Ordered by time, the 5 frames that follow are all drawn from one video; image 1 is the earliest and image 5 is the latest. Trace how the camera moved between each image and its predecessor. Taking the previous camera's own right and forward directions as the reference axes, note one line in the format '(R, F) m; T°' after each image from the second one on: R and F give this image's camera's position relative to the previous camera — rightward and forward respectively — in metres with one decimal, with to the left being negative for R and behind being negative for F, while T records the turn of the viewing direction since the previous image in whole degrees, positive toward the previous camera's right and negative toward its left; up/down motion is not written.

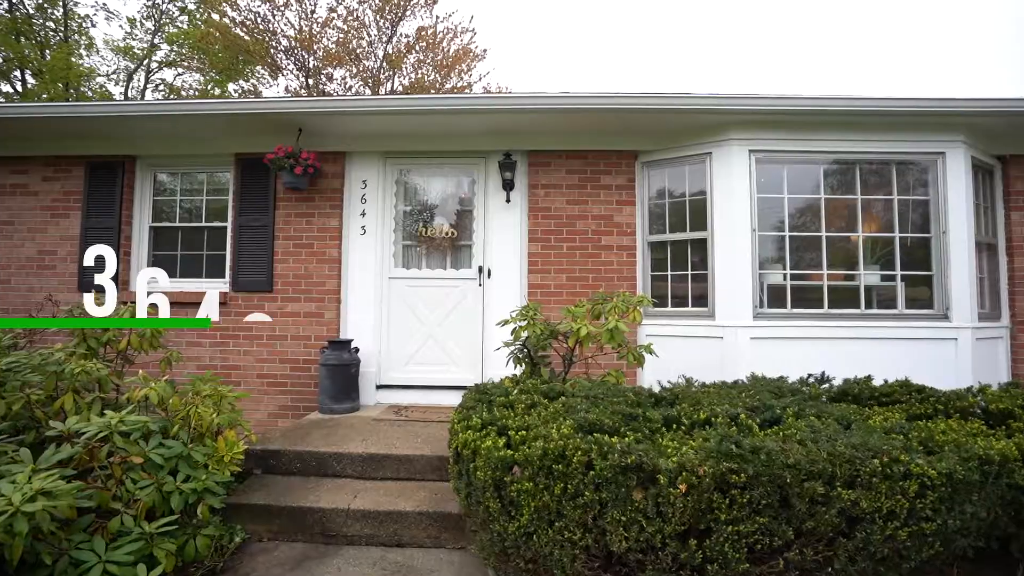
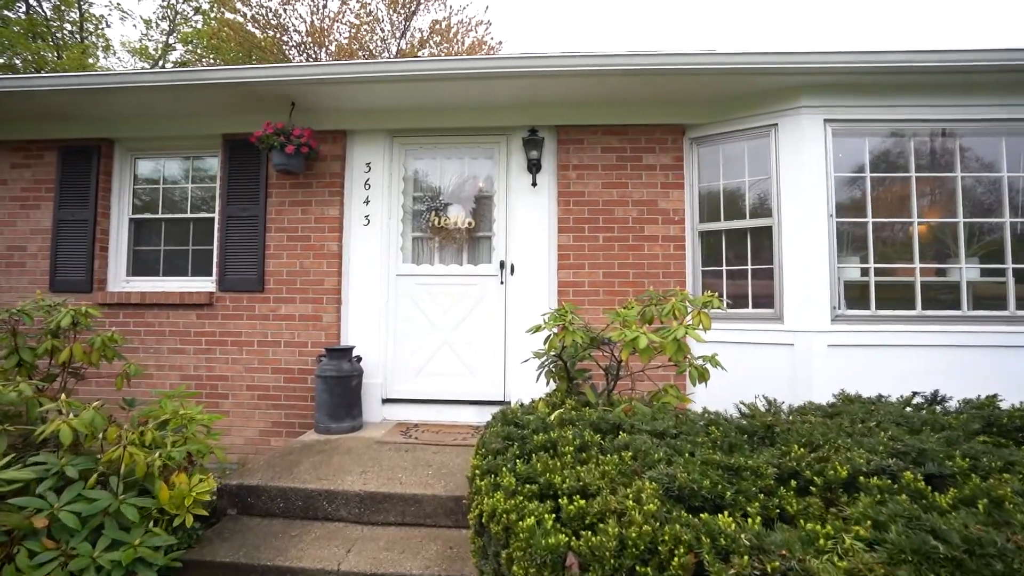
(-0.1, +0.7) m; -2°
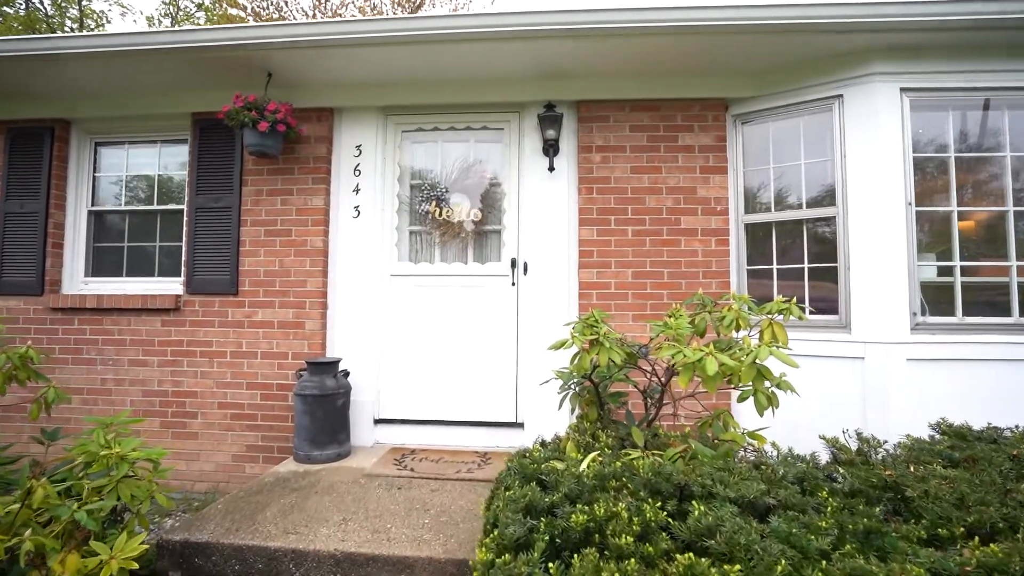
(0.0, +0.6) m; -1°
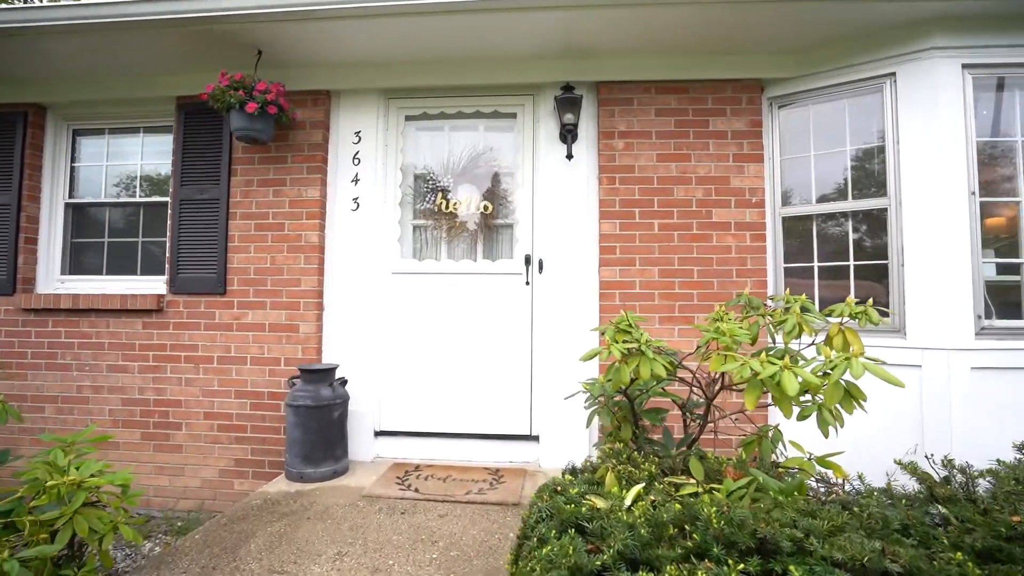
(-0.1, +0.3) m; 0°
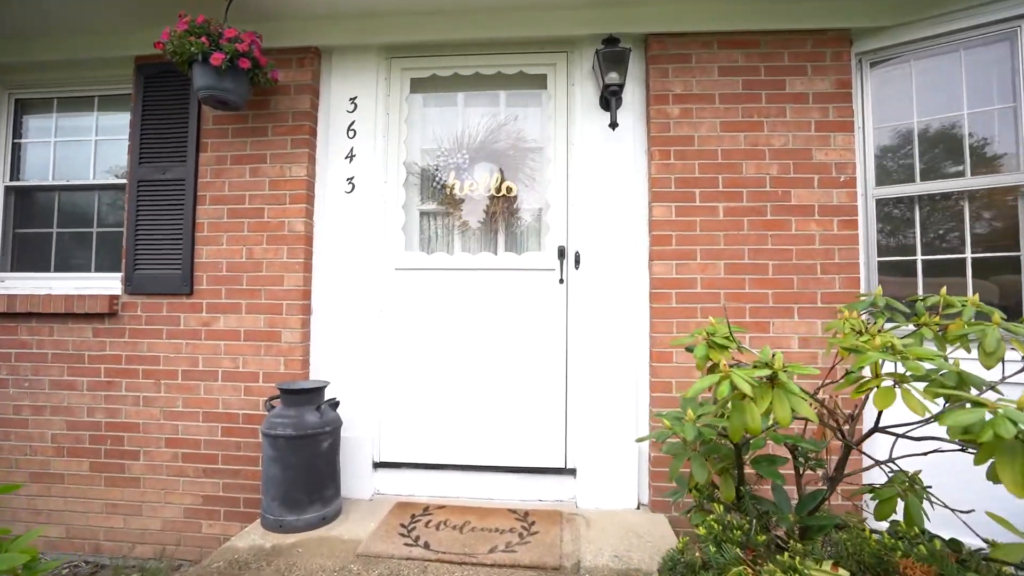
(-0.1, +0.6) m; 0°
